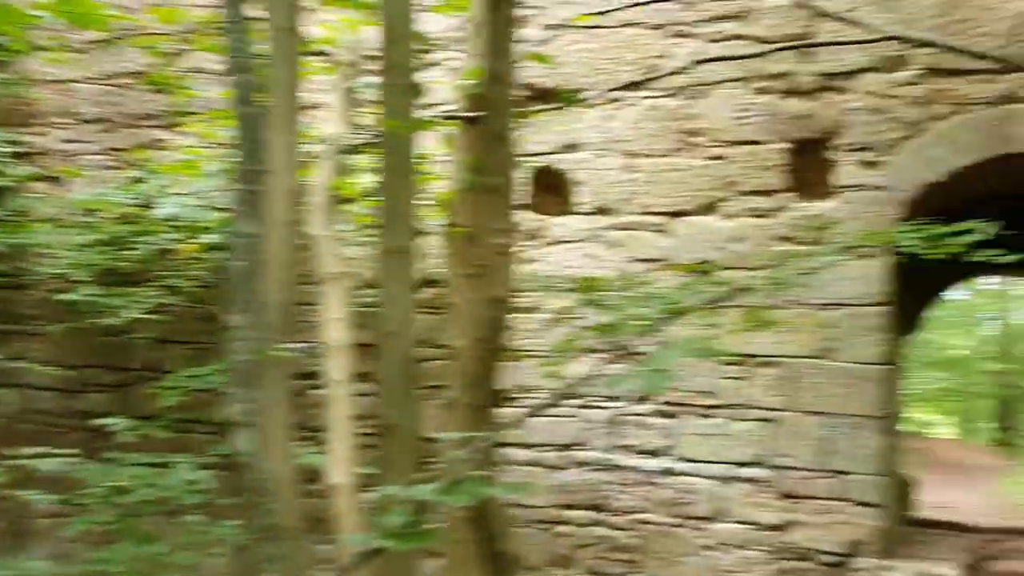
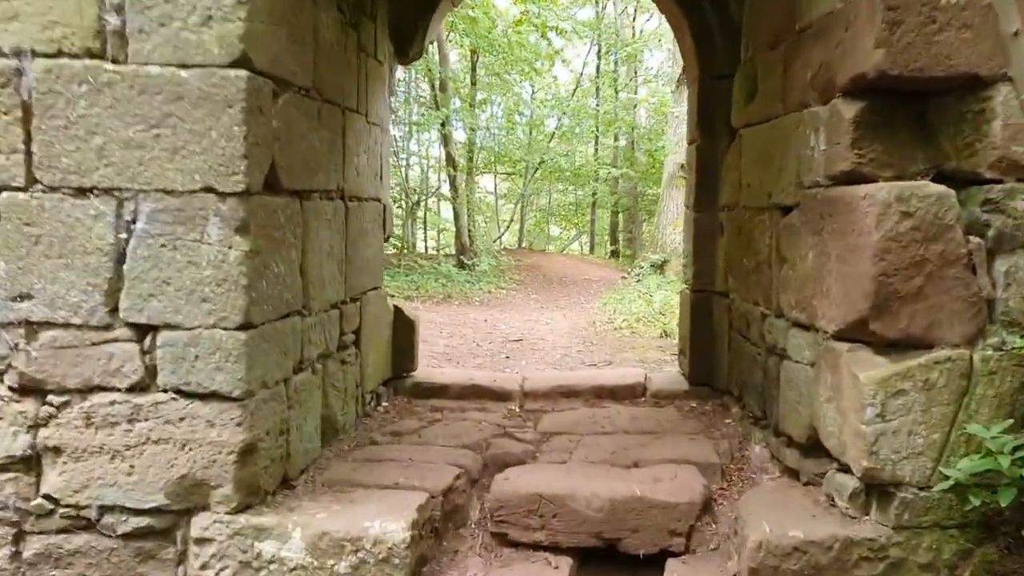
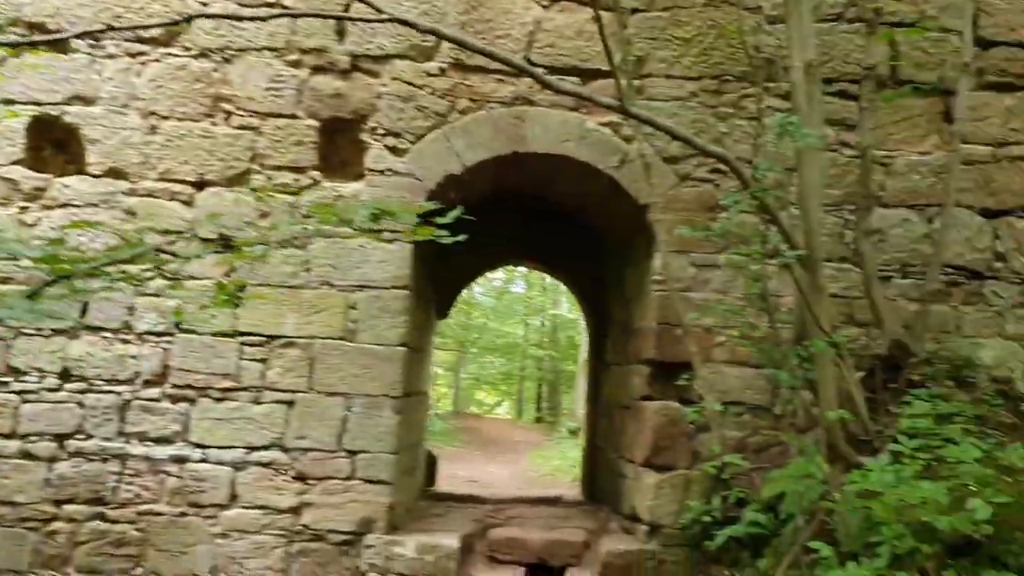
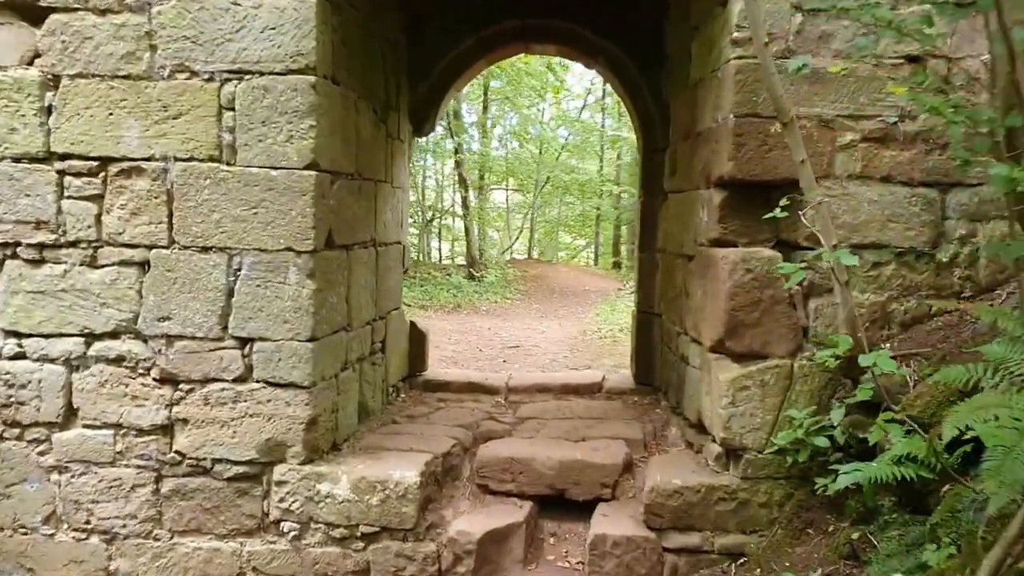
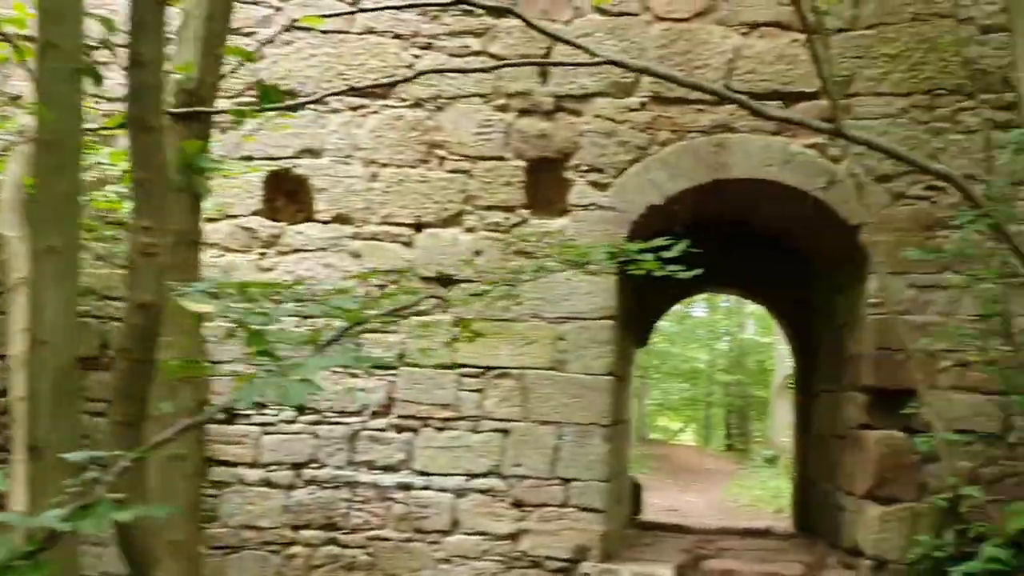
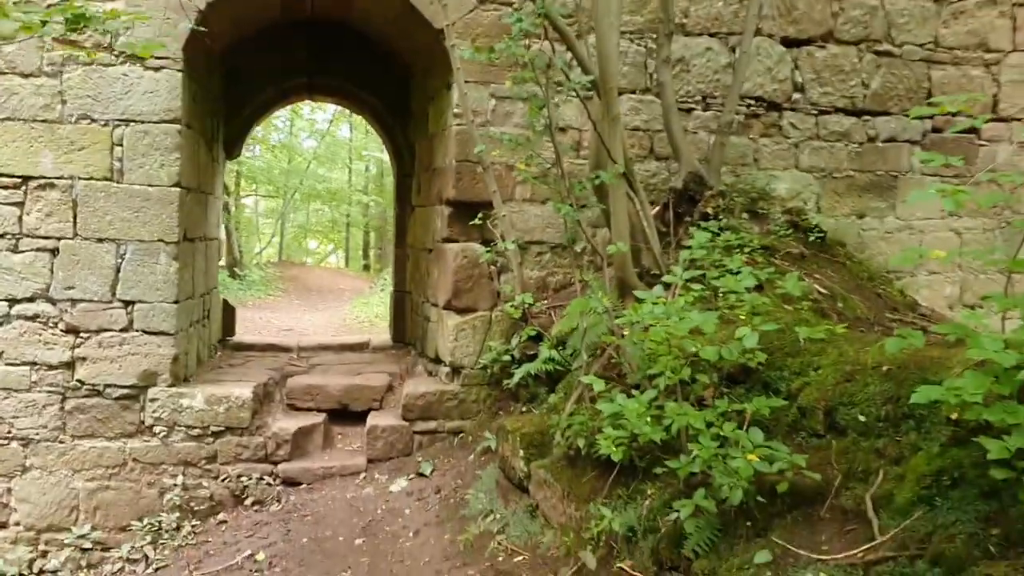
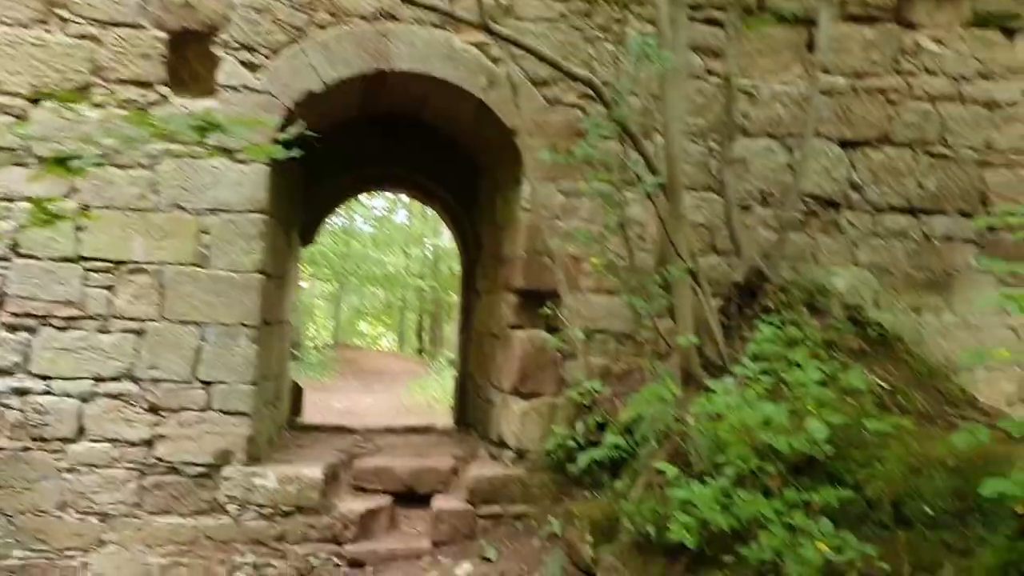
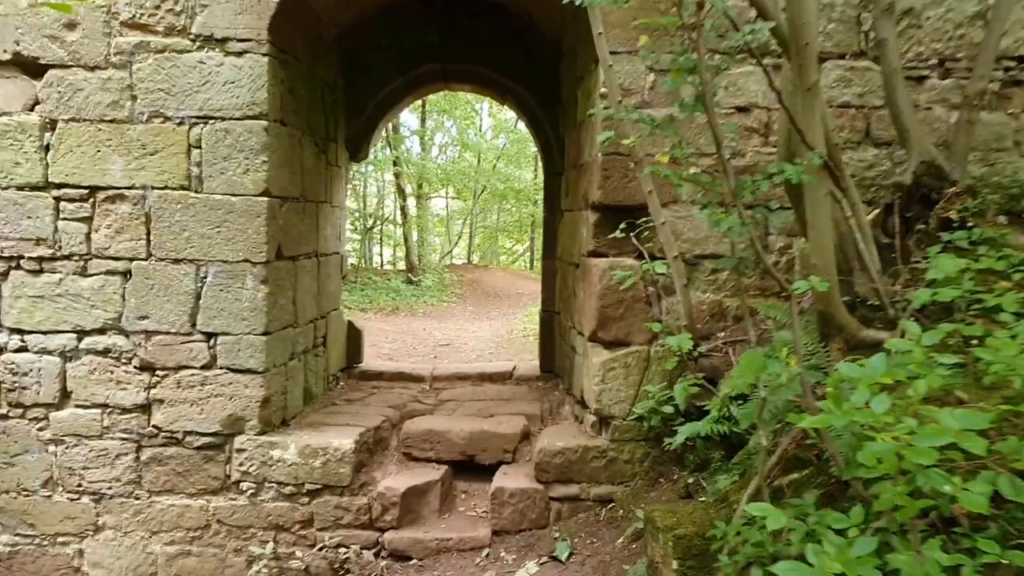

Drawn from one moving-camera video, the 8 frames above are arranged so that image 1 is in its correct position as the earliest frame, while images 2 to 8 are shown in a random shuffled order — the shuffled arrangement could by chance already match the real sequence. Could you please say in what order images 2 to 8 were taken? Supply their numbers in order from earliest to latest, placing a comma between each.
5, 3, 7, 6, 8, 4, 2
